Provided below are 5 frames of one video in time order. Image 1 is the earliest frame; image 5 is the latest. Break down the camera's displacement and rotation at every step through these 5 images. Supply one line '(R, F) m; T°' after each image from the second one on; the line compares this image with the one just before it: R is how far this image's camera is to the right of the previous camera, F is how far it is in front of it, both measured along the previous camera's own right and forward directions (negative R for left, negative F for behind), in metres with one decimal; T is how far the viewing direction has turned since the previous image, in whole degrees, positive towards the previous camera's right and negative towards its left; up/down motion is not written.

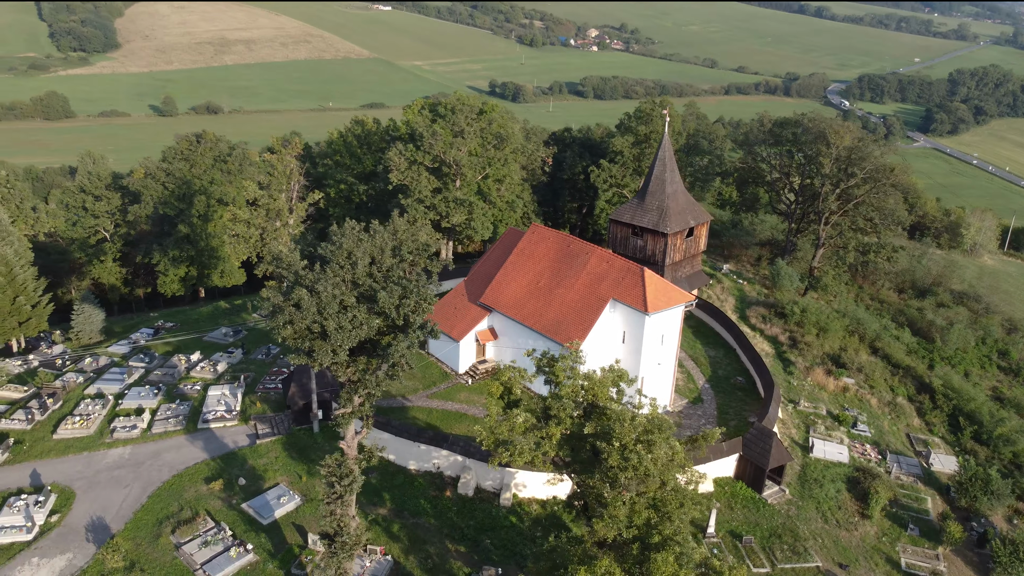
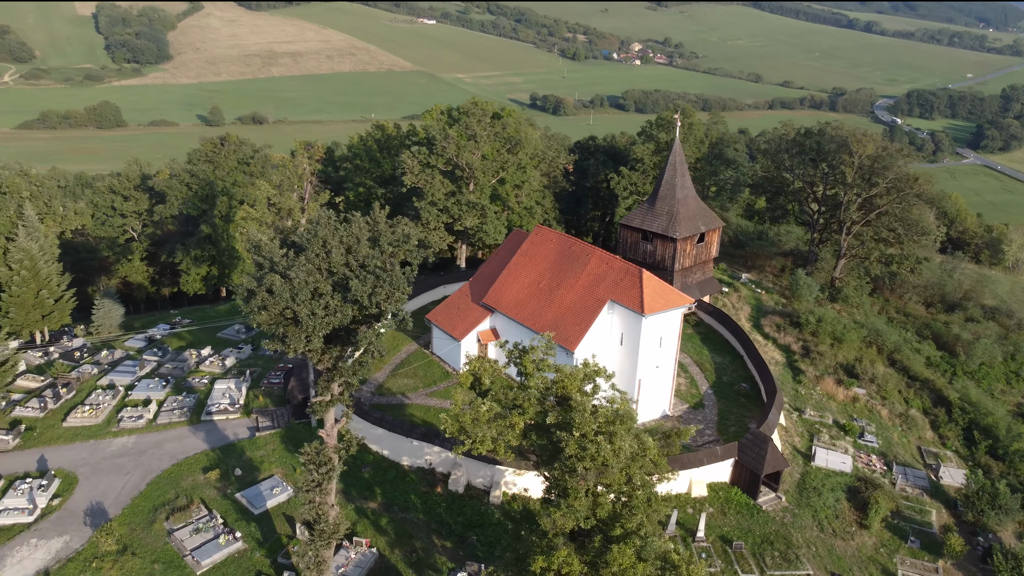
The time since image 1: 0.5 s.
(+1.4, -0.1) m; -3°
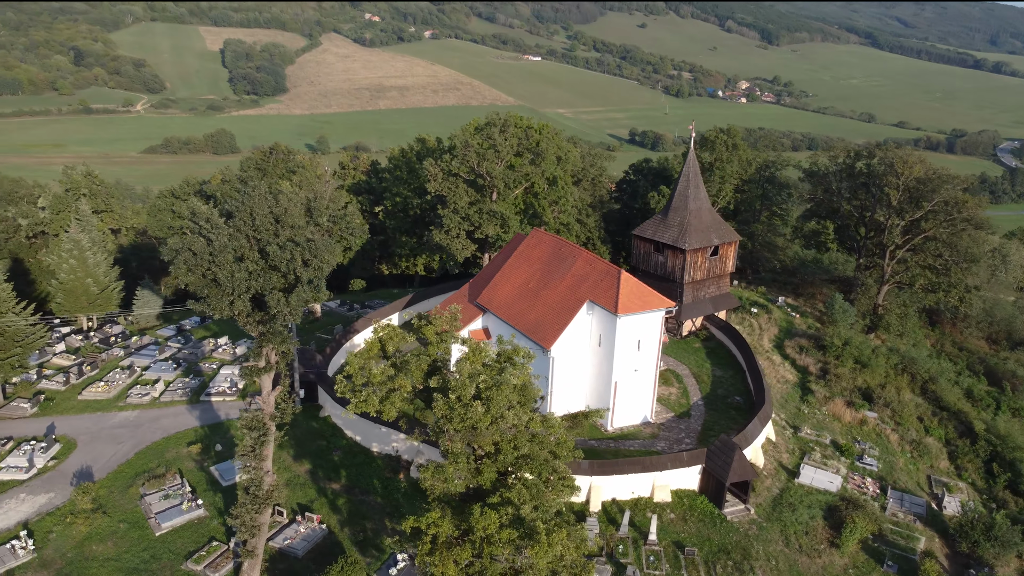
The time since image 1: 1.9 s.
(+4.0, 0.0) m; -7°
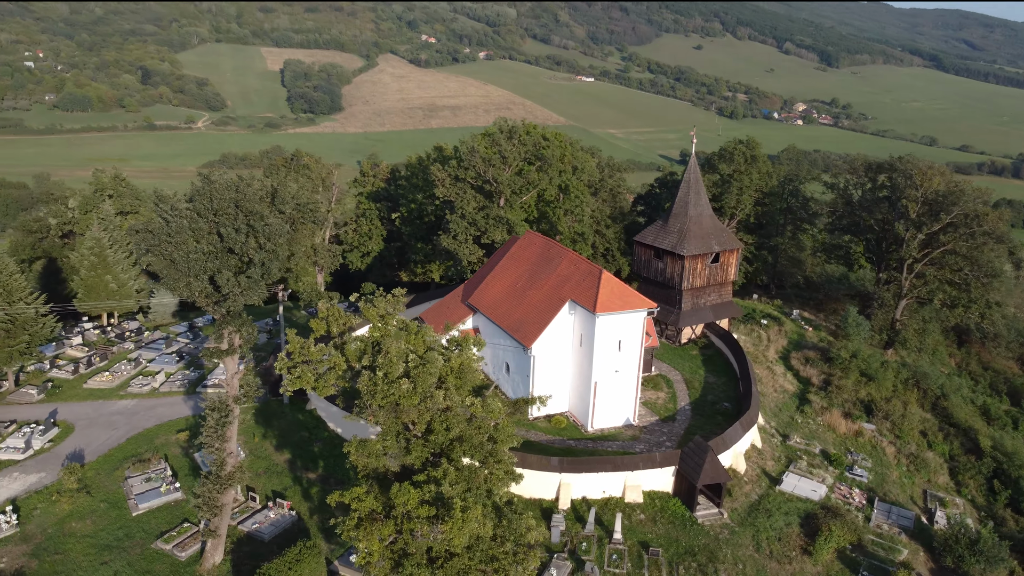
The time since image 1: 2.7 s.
(+2.3, -0.1) m; -4°
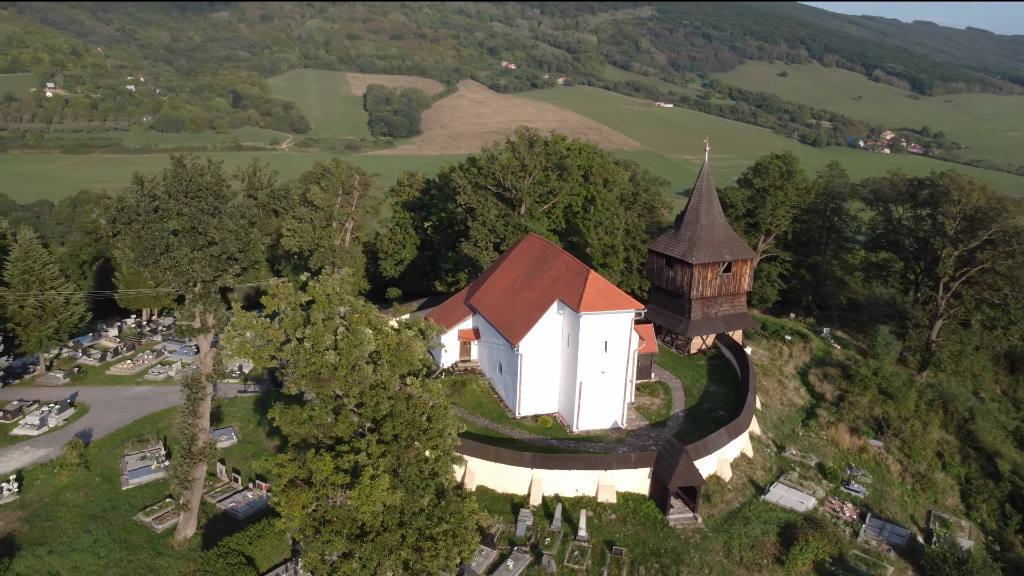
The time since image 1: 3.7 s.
(+2.9, -0.1) m; -5°
